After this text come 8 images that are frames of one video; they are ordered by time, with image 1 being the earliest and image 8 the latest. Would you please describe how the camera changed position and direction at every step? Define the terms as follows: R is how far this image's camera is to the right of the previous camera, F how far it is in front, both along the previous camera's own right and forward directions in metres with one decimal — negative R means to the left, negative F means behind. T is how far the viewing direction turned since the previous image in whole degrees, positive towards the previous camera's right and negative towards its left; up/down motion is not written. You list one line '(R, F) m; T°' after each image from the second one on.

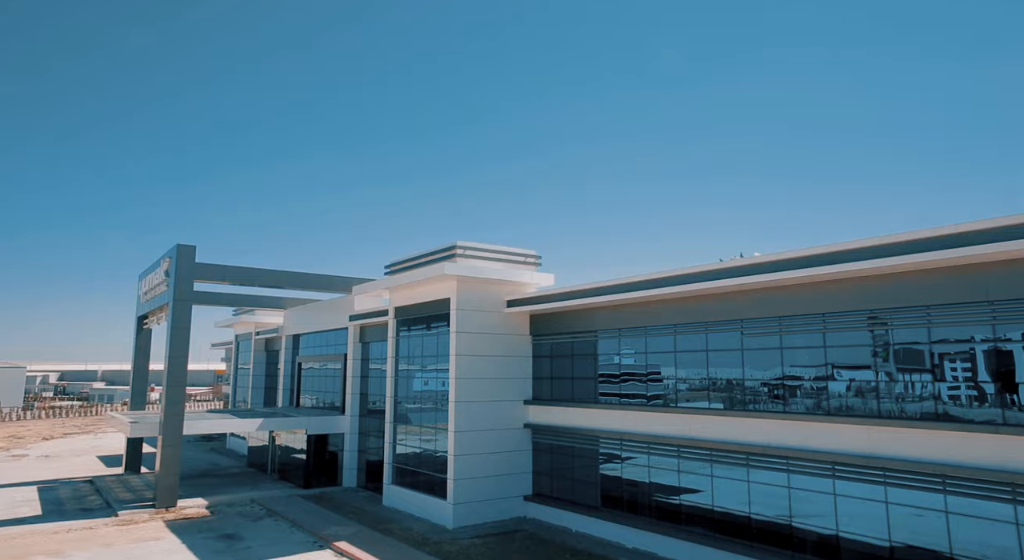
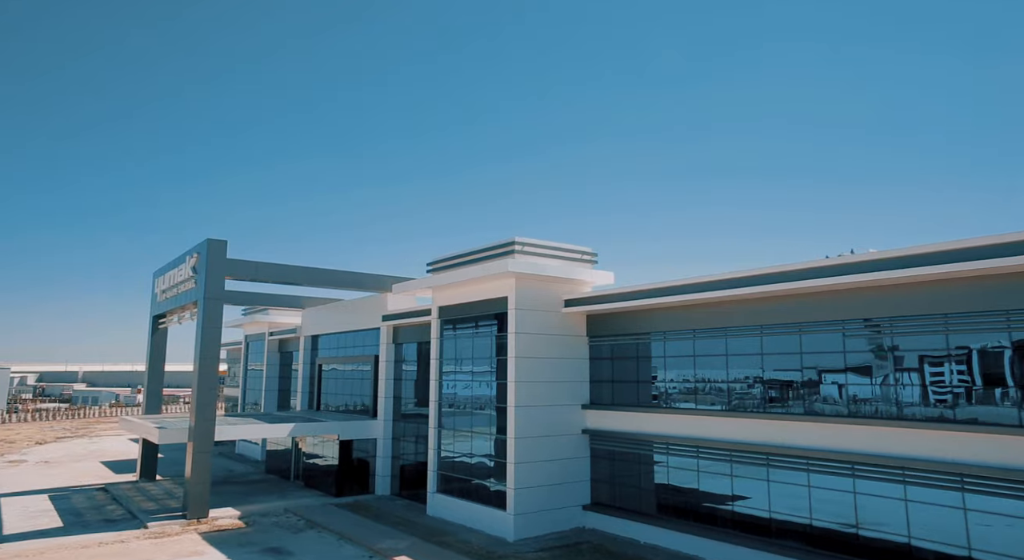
(-2.5, +1.2) m; +2°
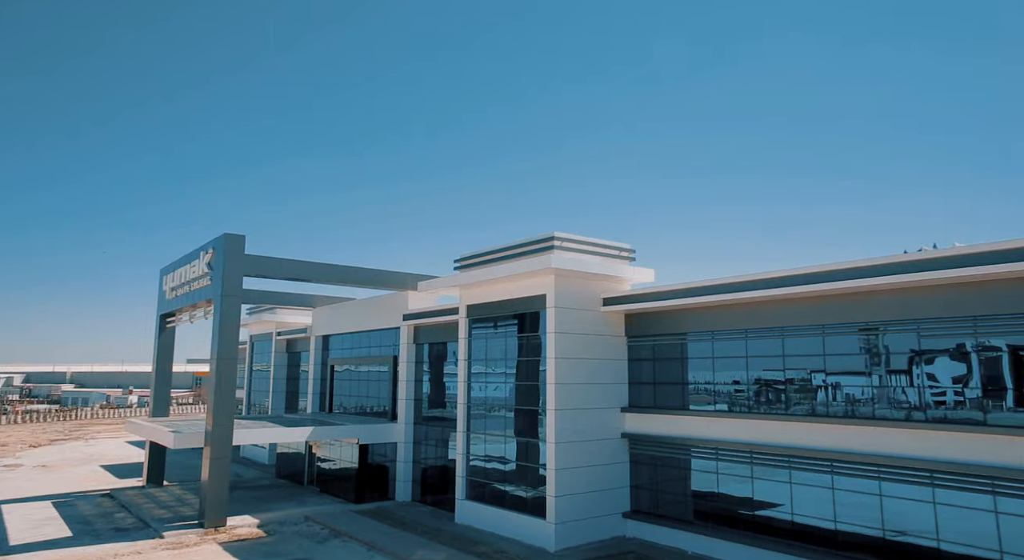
(-1.5, +1.0) m; +1°
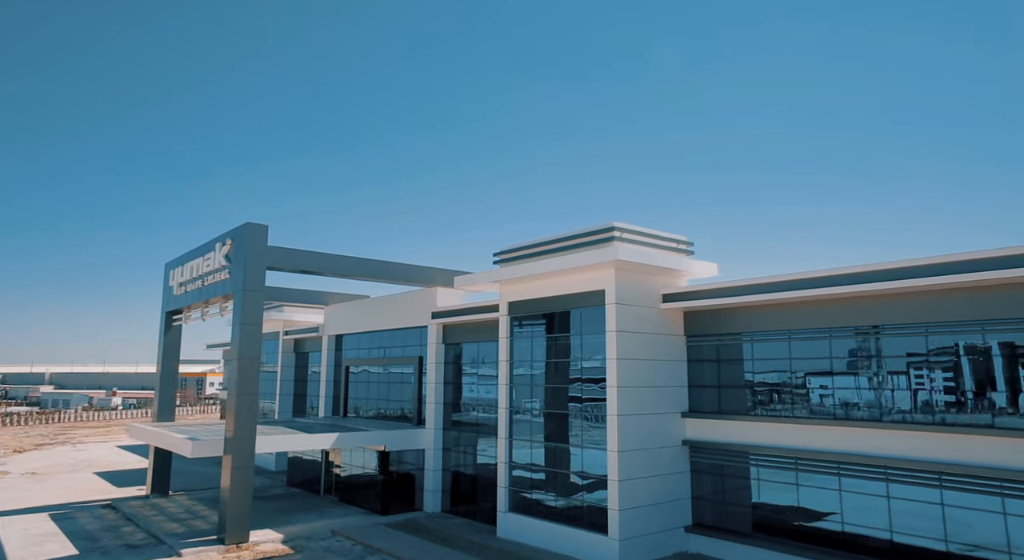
(-2.0, +1.7) m; +1°
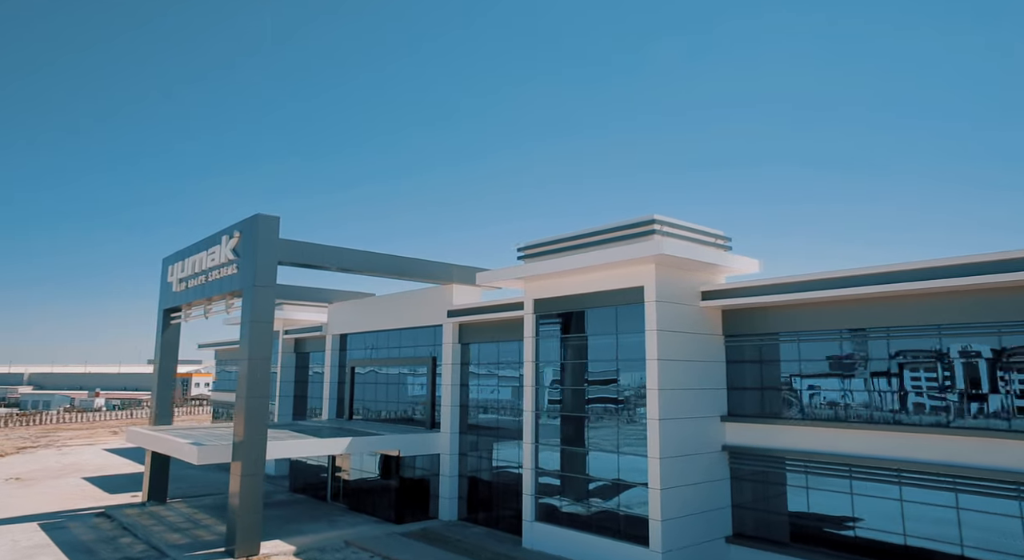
(-1.3, +1.2) m; +1°
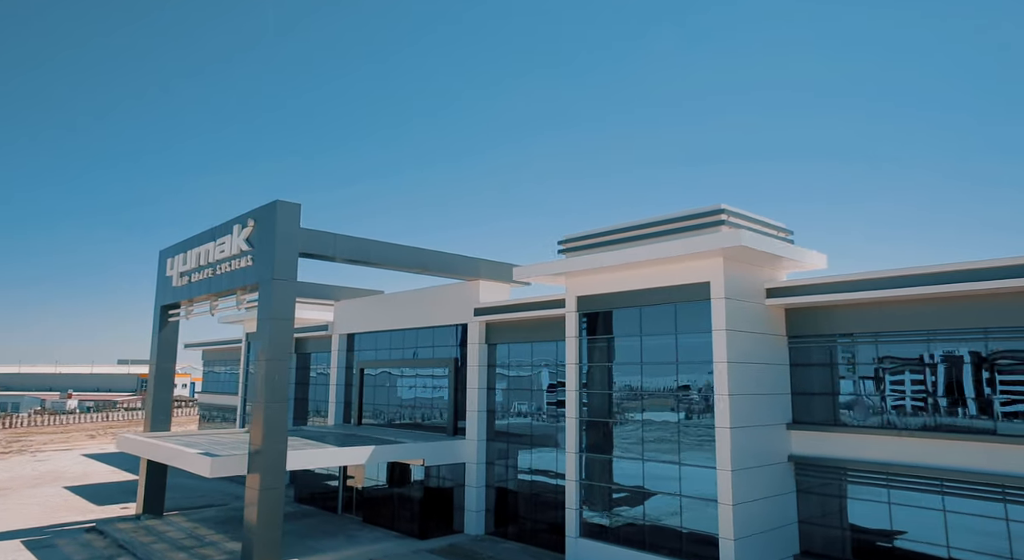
(-1.8, +1.7) m; +2°
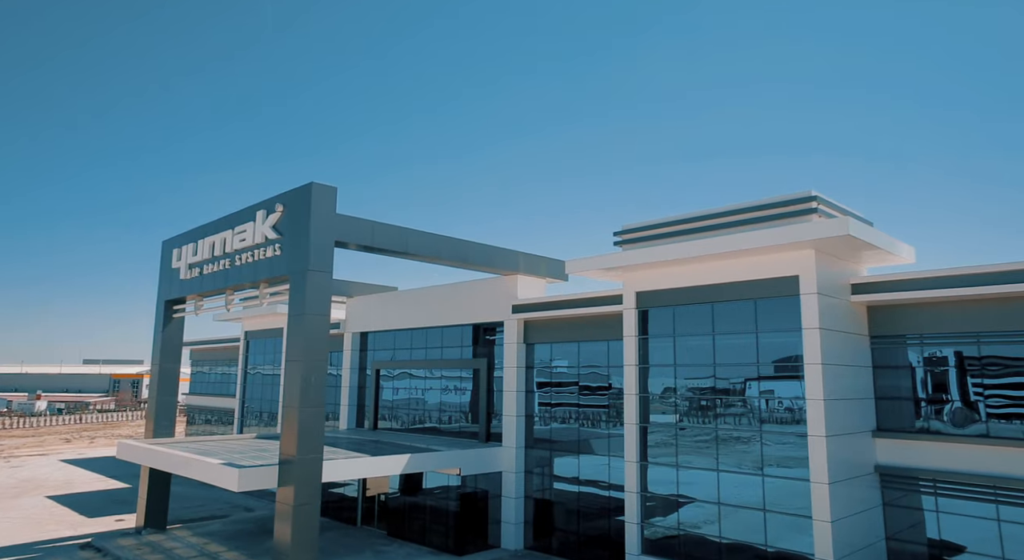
(-2.1, +1.7) m; +2°
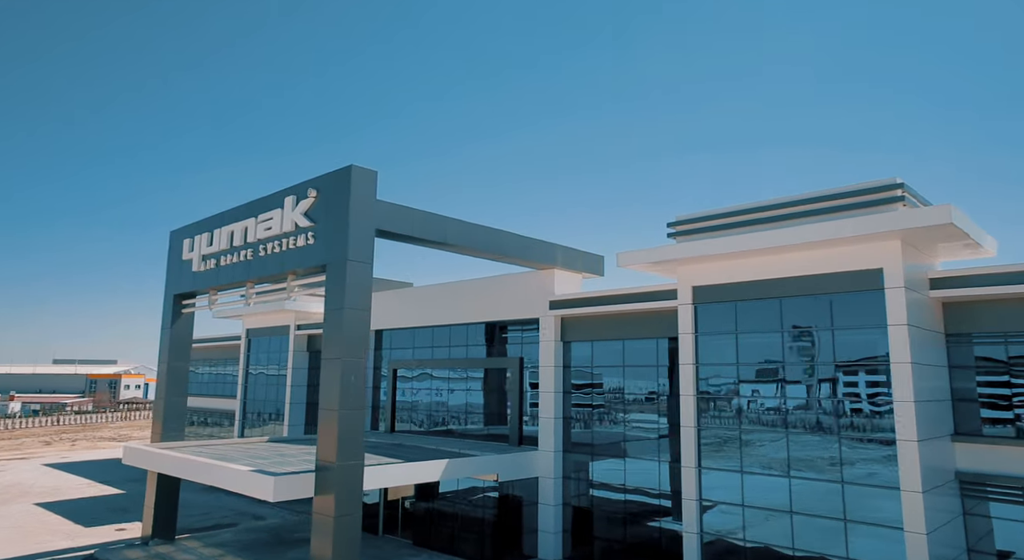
(-1.7, +1.2) m; +2°
